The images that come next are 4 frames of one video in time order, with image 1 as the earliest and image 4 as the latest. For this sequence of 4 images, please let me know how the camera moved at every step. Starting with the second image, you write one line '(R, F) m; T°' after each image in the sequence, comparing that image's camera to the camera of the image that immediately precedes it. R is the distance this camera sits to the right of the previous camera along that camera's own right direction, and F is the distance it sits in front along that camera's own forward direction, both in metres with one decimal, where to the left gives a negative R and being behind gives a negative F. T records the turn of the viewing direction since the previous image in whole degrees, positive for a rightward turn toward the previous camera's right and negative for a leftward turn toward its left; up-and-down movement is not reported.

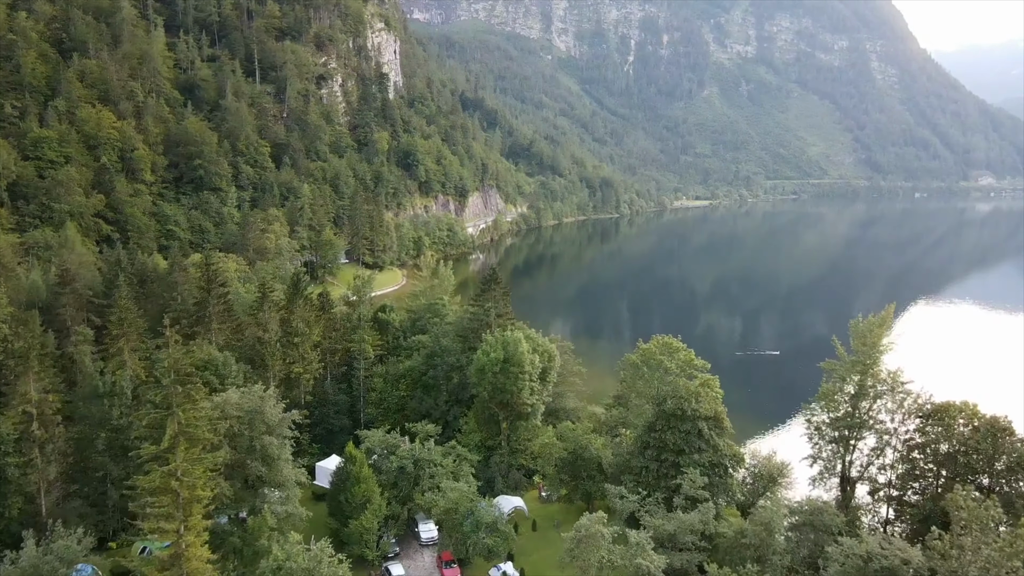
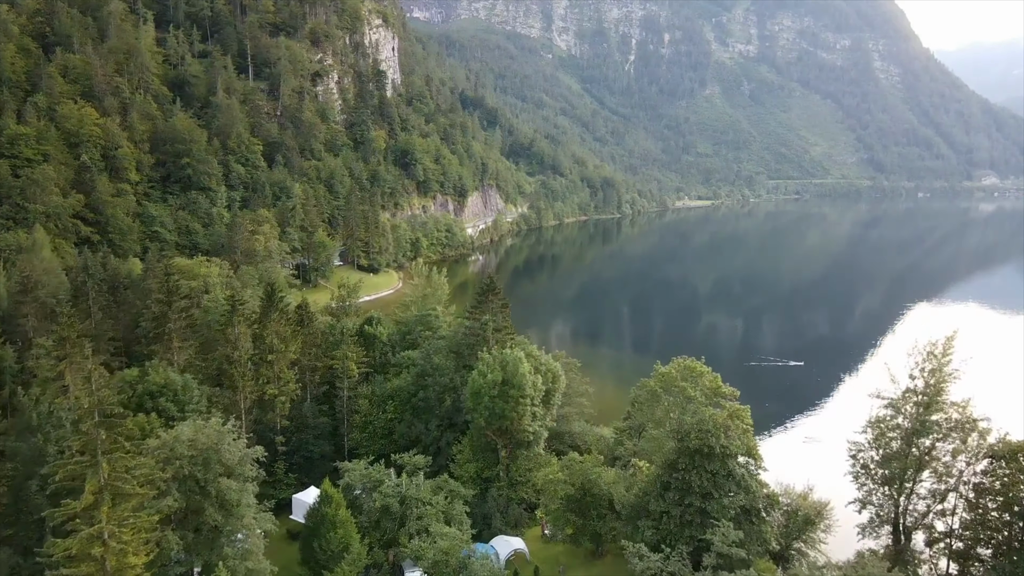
(0.0, +3.5) m; 0°
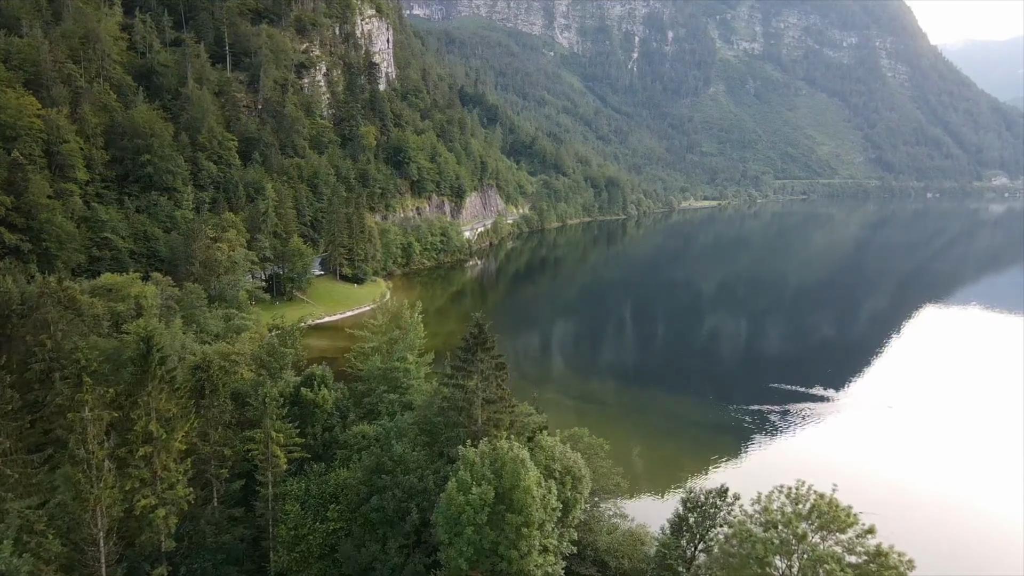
(+0.1, +10.0) m; 0°
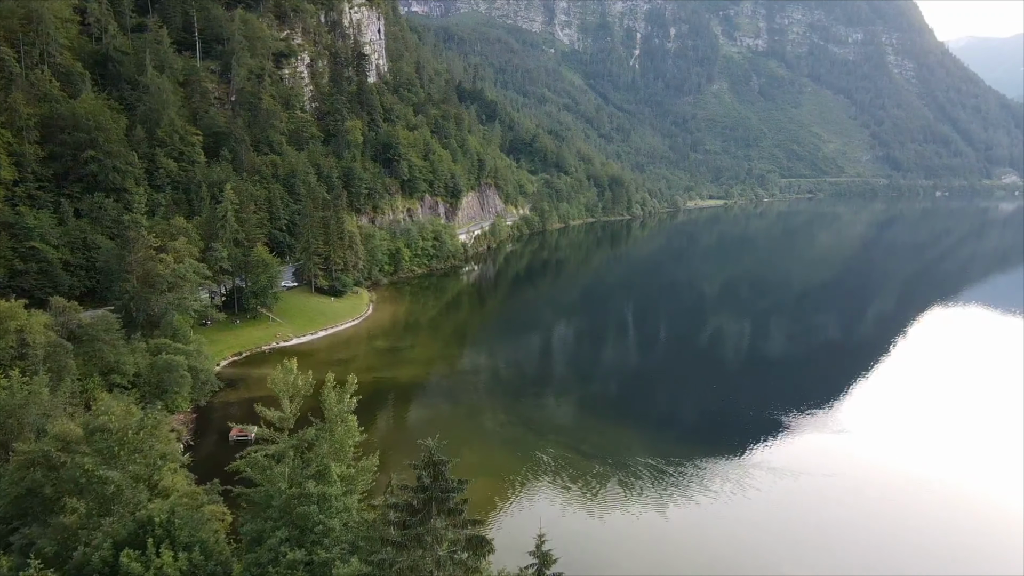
(+0.2, +10.5) m; 0°
